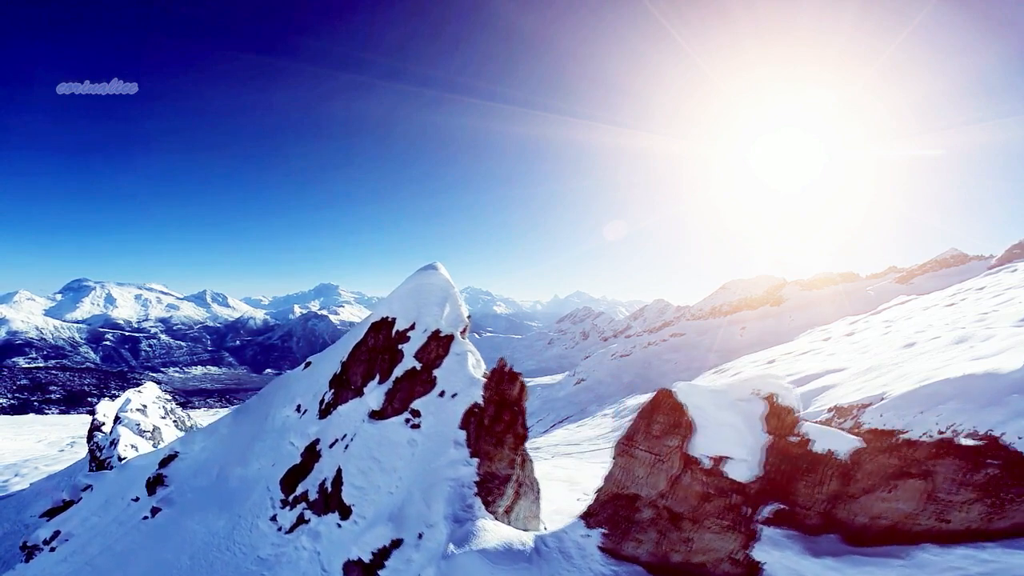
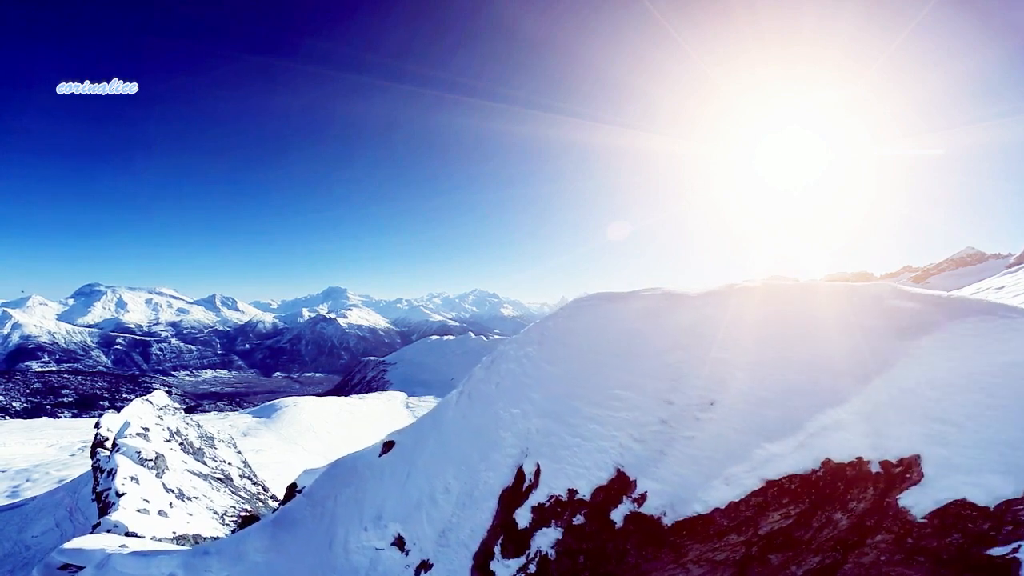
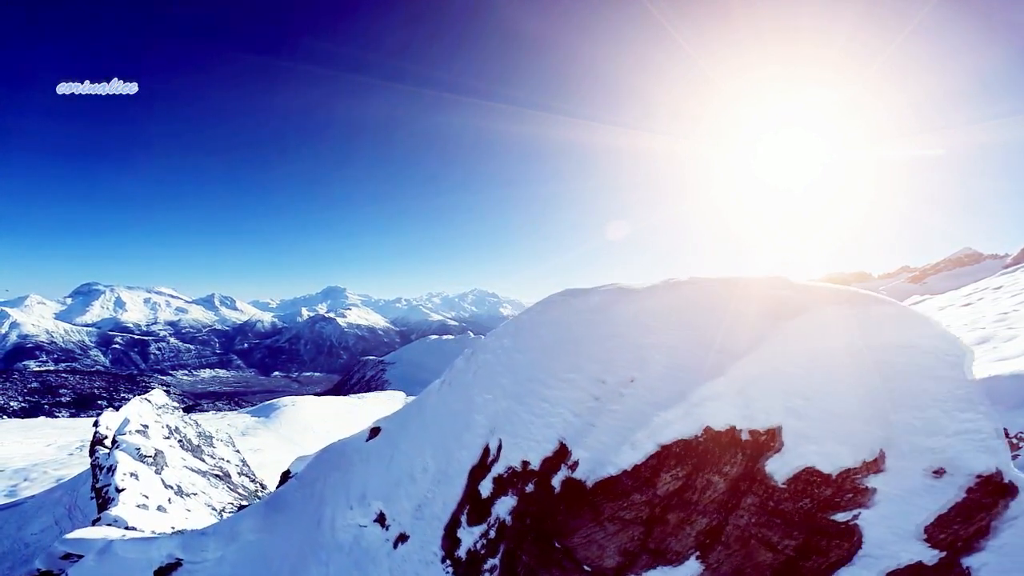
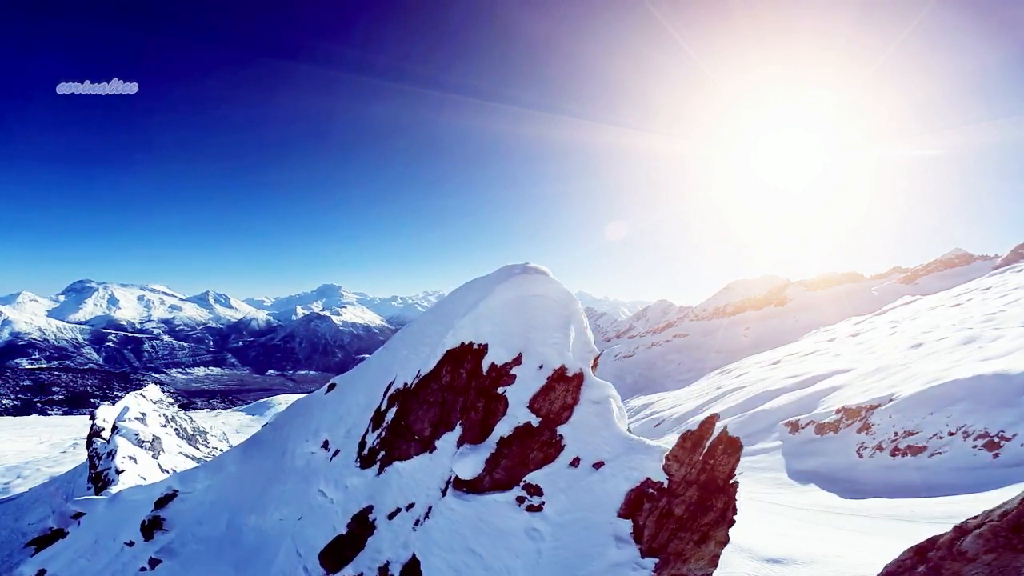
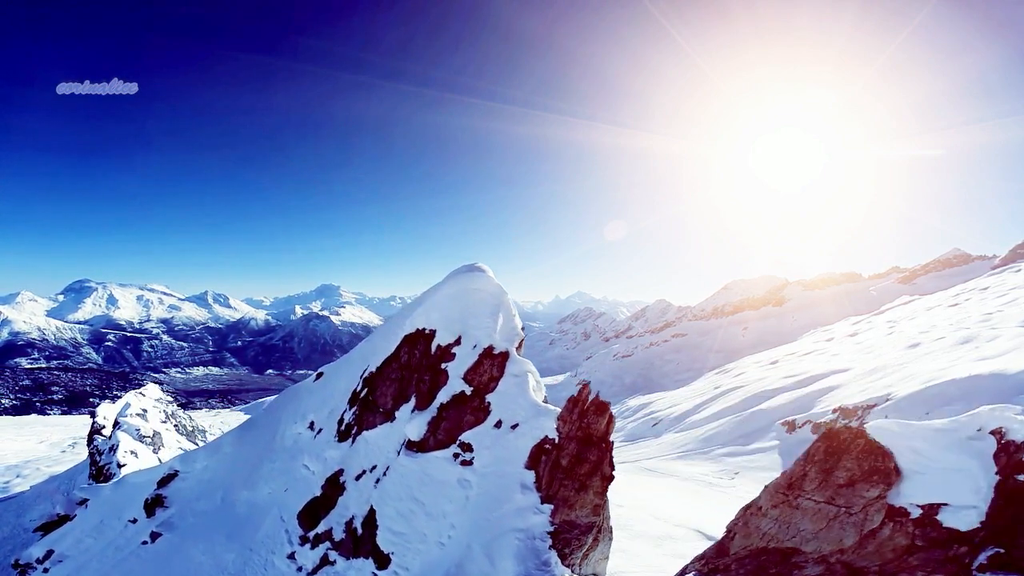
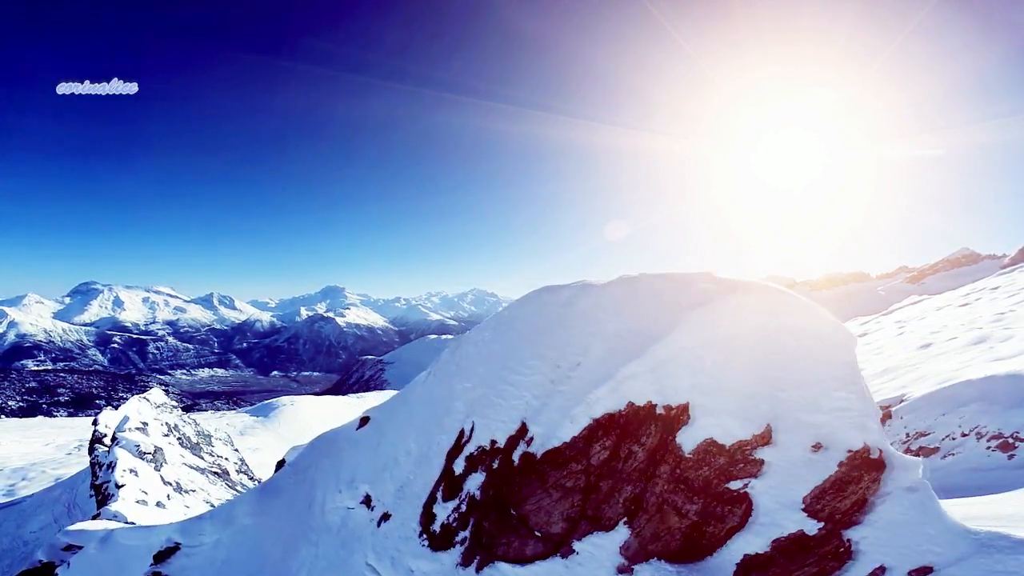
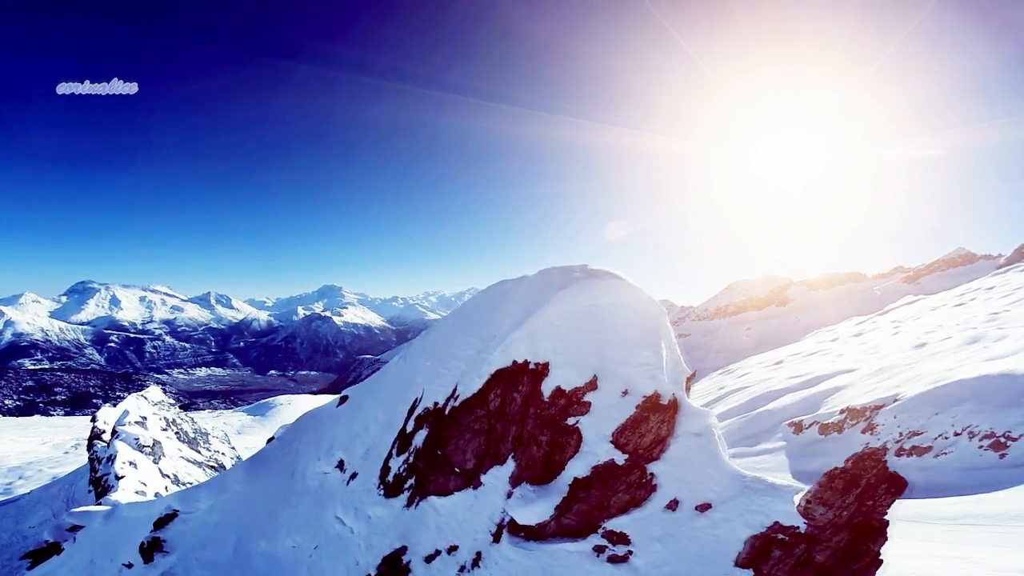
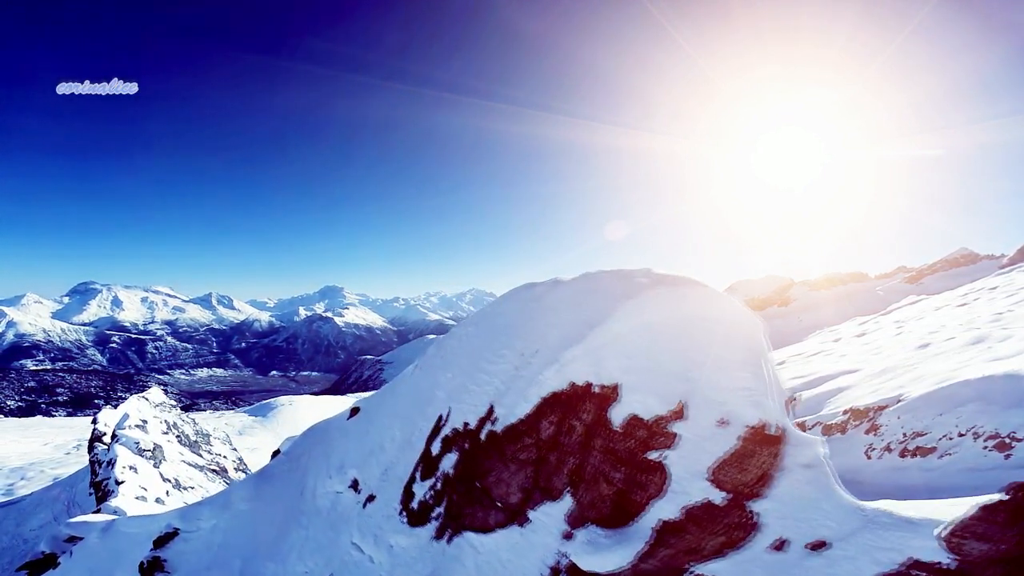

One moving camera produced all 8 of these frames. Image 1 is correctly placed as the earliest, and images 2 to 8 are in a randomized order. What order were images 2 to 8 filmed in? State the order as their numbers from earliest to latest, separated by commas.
5, 4, 7, 8, 6, 3, 2
